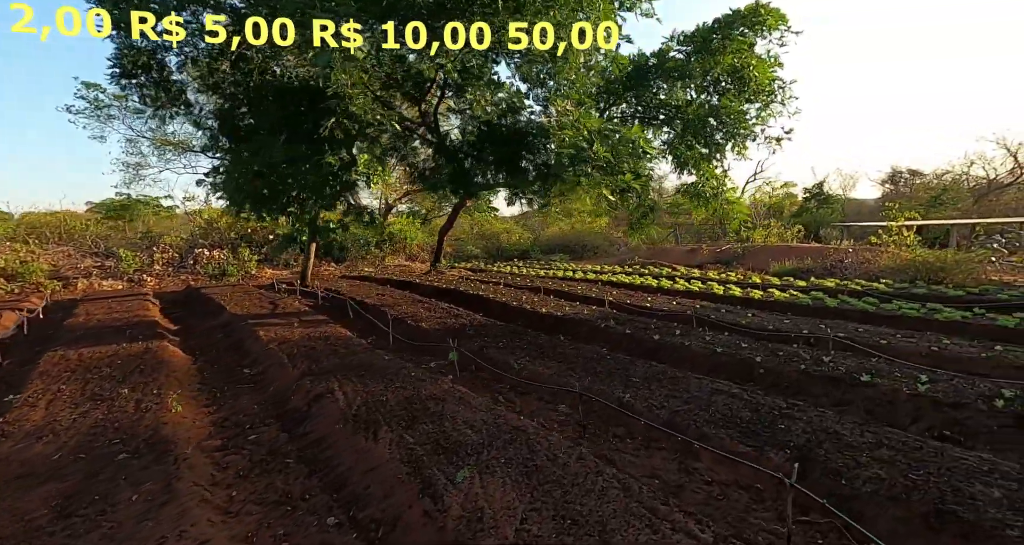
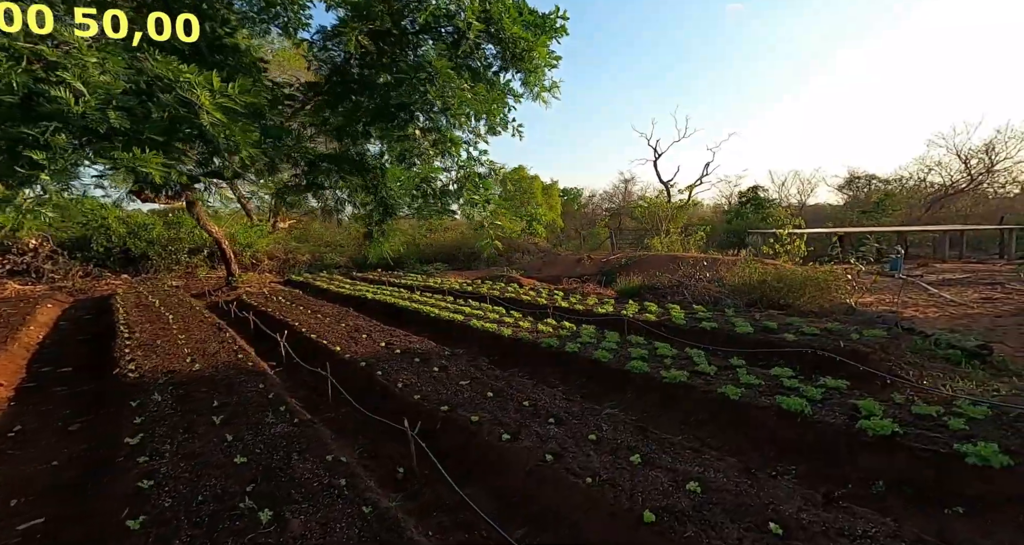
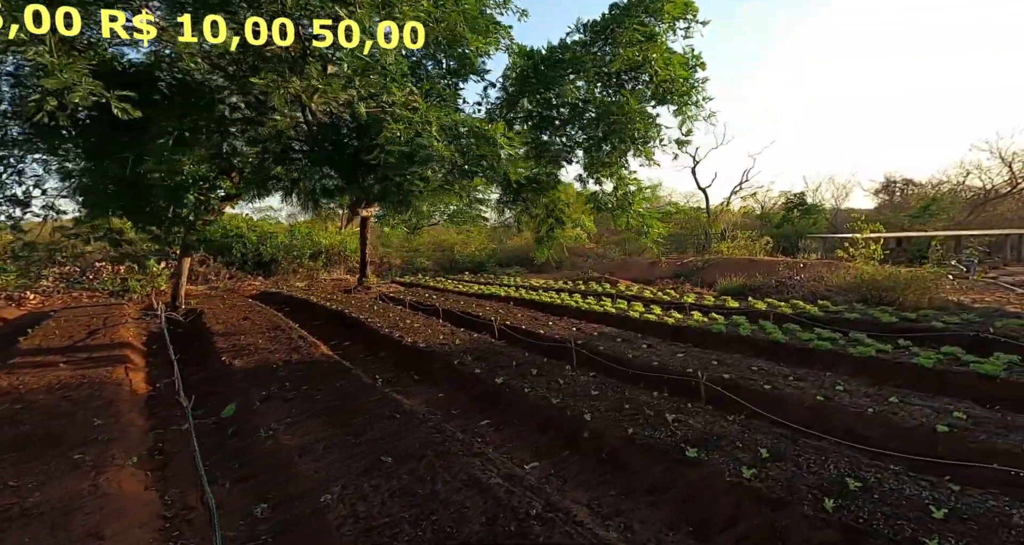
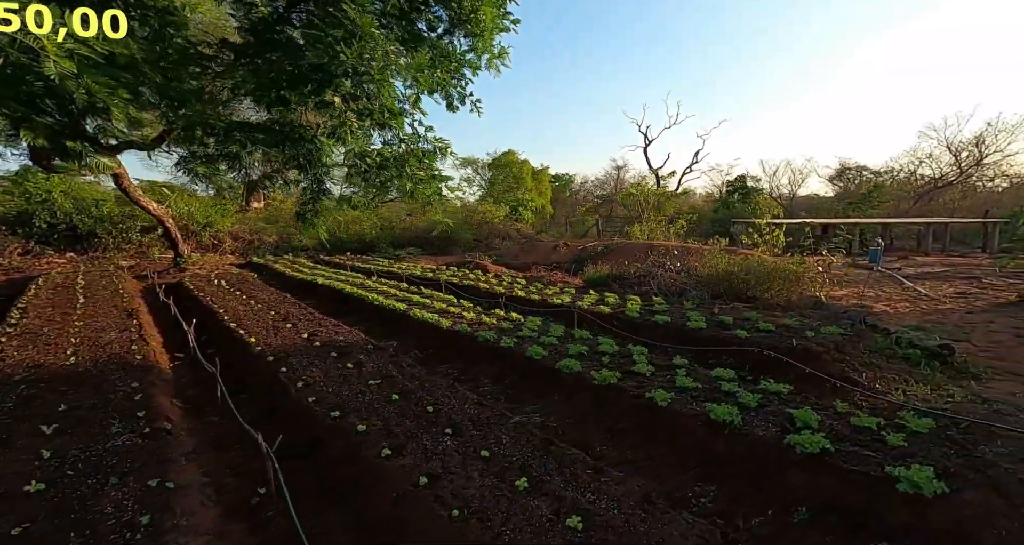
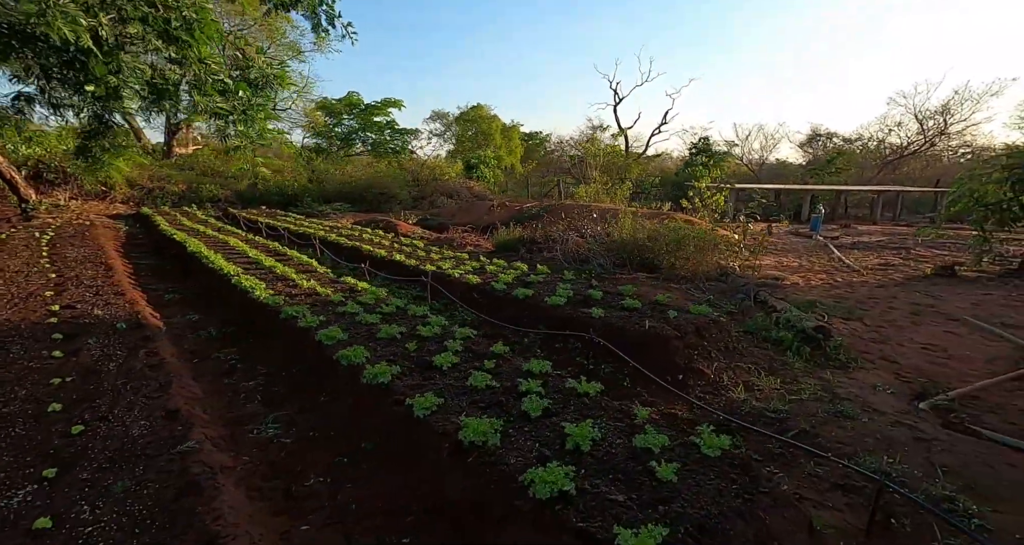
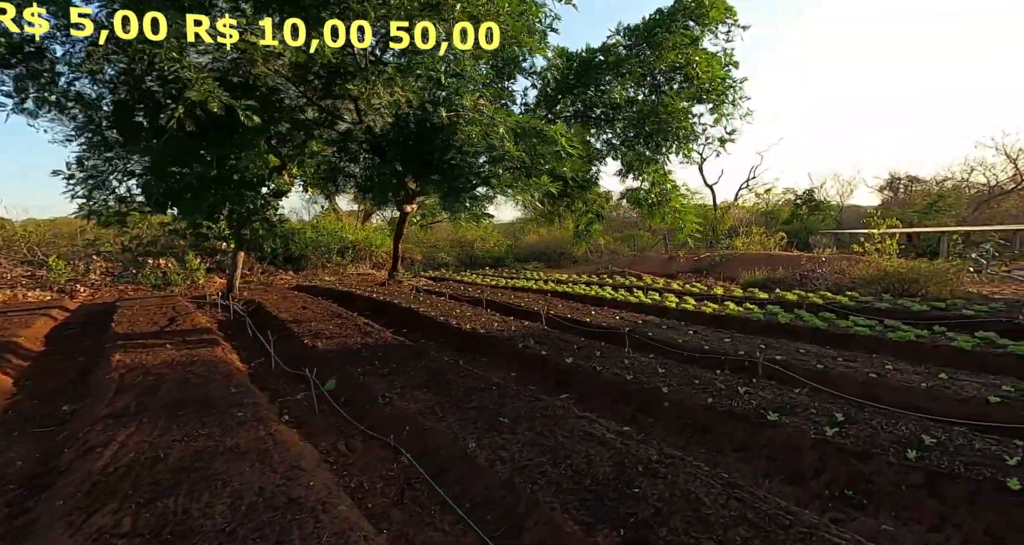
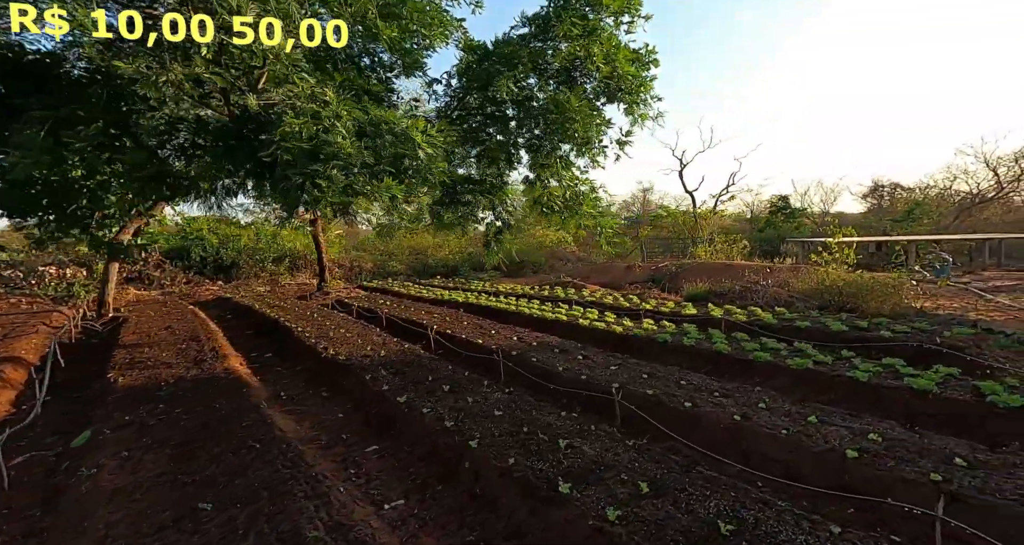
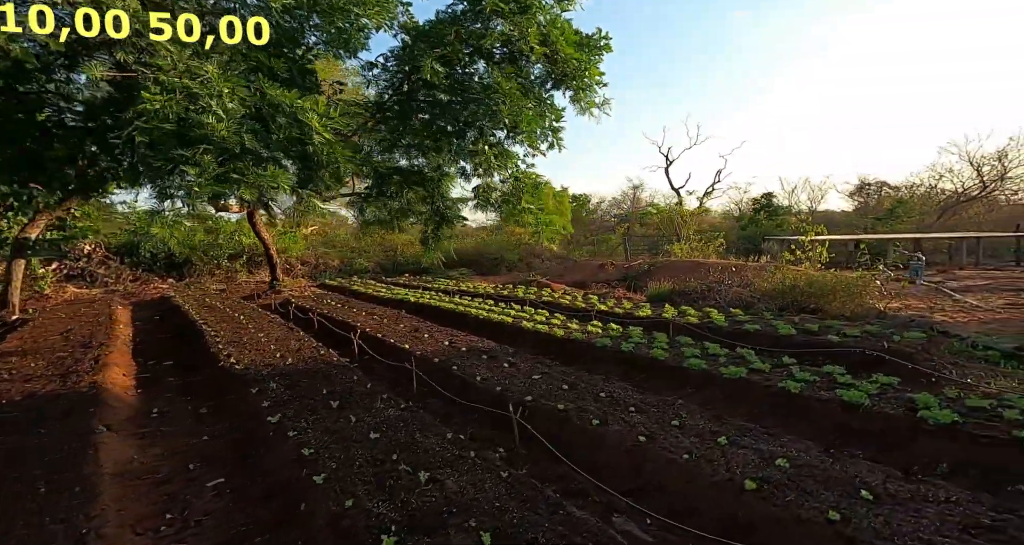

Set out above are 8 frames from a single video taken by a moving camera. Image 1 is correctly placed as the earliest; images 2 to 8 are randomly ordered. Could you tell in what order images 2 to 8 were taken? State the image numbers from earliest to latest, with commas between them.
6, 3, 7, 8, 2, 4, 5
